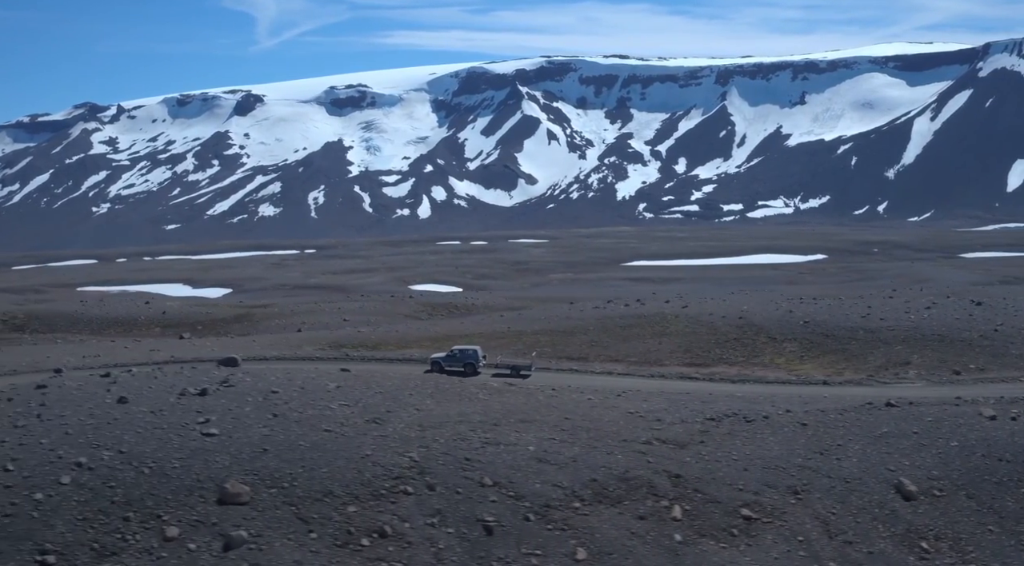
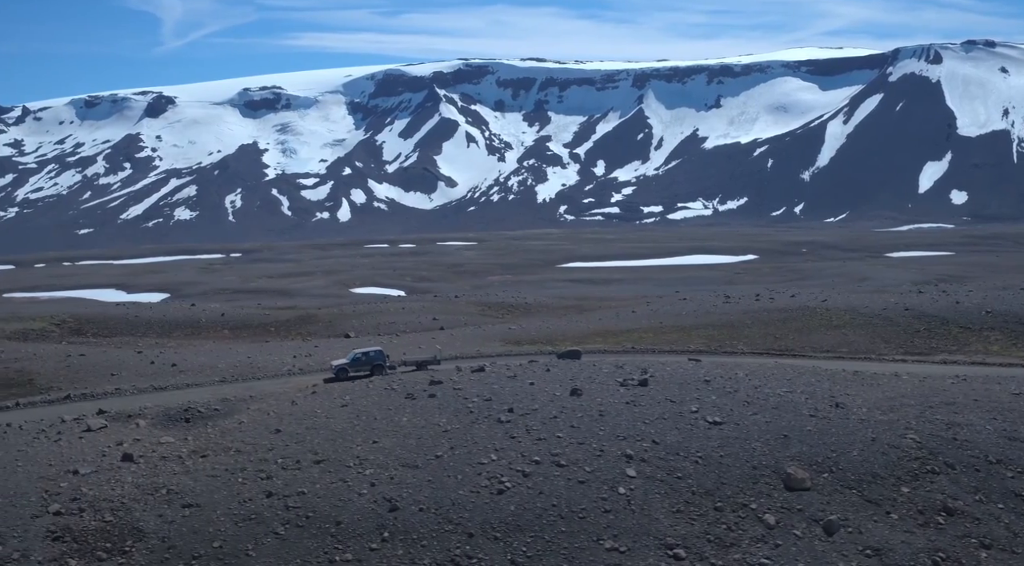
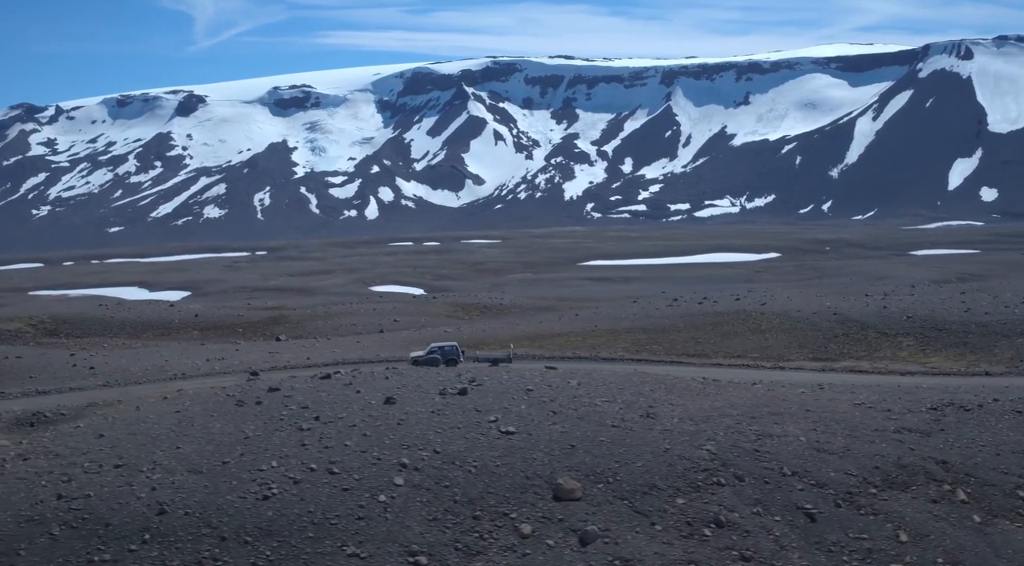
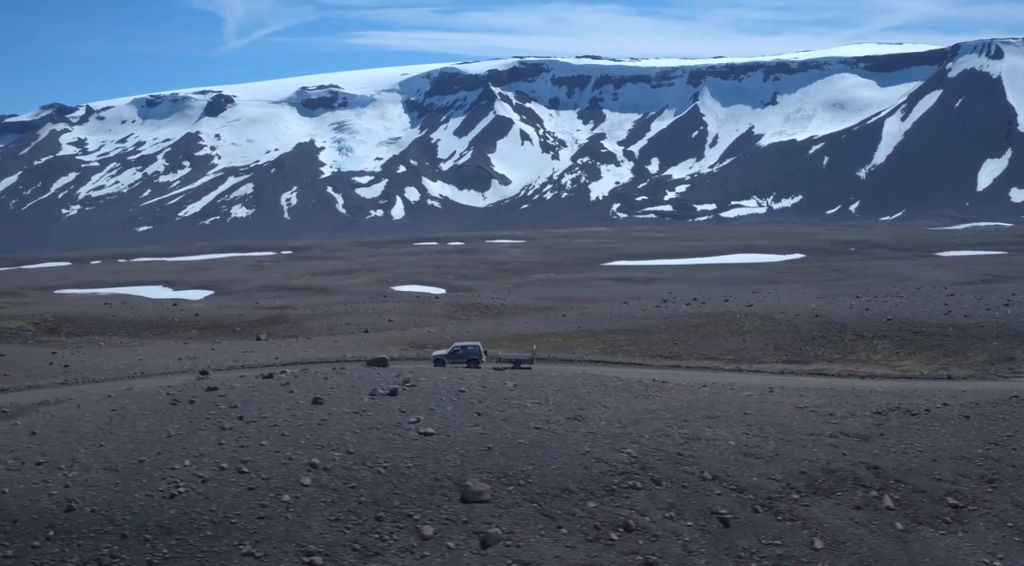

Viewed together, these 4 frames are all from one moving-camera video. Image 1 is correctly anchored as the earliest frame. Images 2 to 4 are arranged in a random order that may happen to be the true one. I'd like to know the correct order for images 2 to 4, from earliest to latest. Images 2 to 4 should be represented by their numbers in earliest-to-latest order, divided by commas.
4, 3, 2
